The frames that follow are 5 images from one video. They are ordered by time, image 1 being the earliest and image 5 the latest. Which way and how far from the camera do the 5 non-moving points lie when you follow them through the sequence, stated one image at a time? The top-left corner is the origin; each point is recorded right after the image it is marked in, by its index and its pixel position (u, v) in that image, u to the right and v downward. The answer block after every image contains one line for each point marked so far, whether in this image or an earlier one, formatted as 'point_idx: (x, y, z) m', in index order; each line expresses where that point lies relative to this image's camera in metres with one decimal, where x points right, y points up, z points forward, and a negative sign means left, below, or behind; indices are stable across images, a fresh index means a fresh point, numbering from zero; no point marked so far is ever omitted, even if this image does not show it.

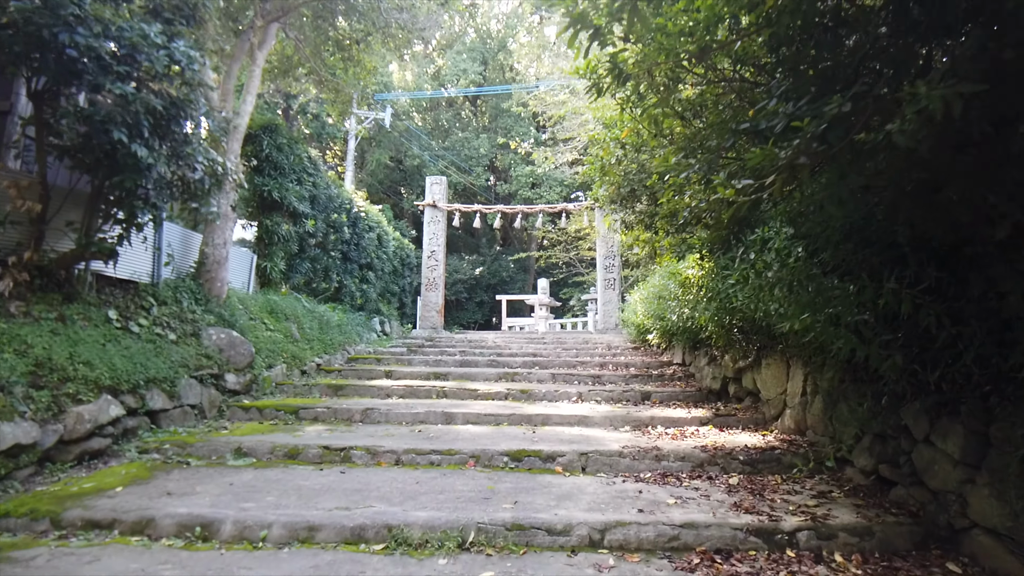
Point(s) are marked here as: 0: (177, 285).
0: (-2.7, 0.0, +5.3) m
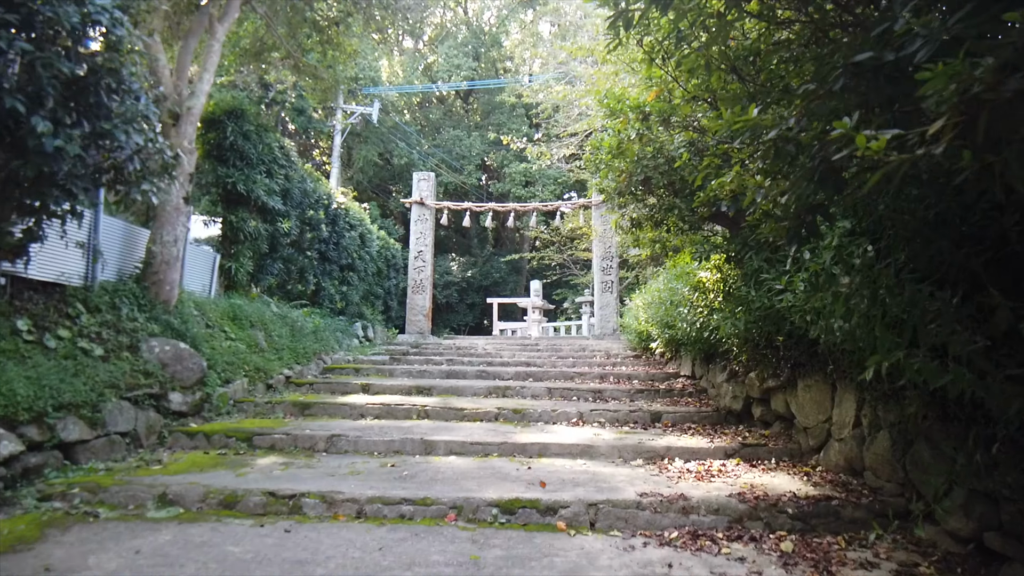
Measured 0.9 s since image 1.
0: (-2.8, 0.0, +4.6) m
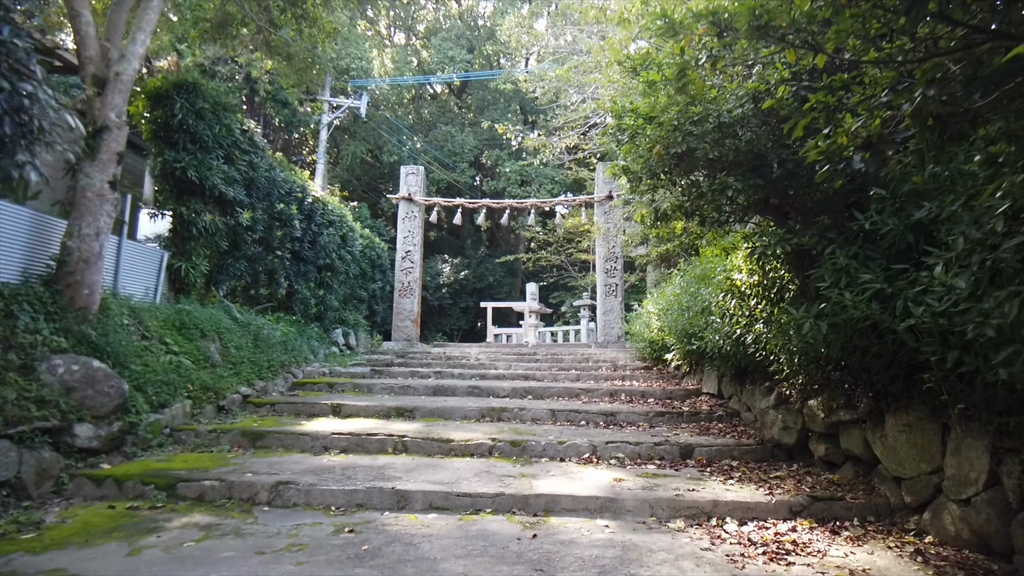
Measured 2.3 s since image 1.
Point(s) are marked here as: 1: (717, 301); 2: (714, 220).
0: (-2.8, 0.0, +3.7) m
1: (+1.5, -0.1, +4.8) m
2: (+1.1, +0.4, +3.5) m
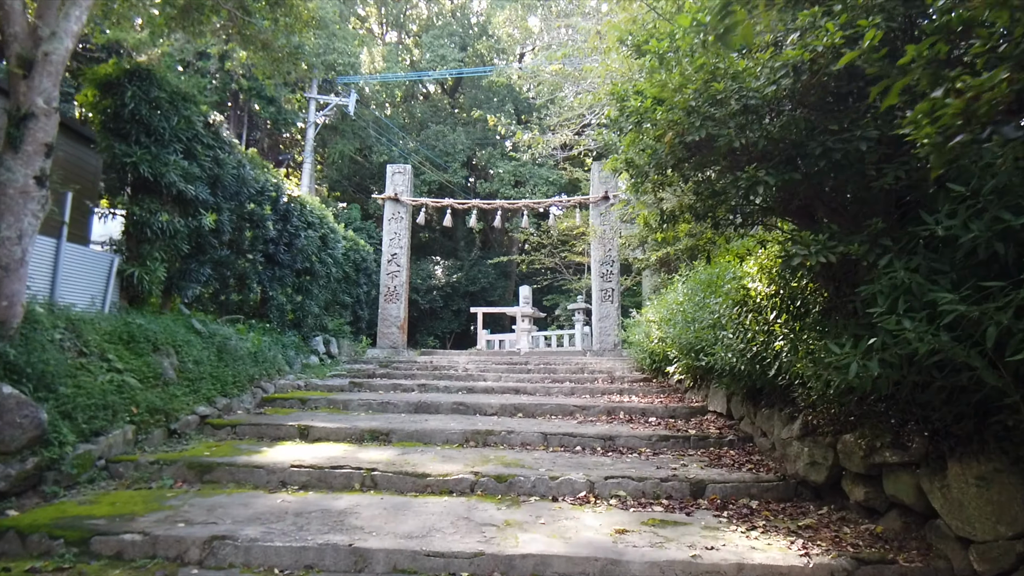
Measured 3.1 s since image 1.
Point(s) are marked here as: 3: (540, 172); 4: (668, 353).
0: (-2.9, -0.1, +3.1) m
1: (+1.4, -0.2, +4.2) m
2: (+1.0, +0.3, +3.0) m
3: (+0.8, +3.3, +18.3) m
4: (+1.5, -0.6, +6.3) m
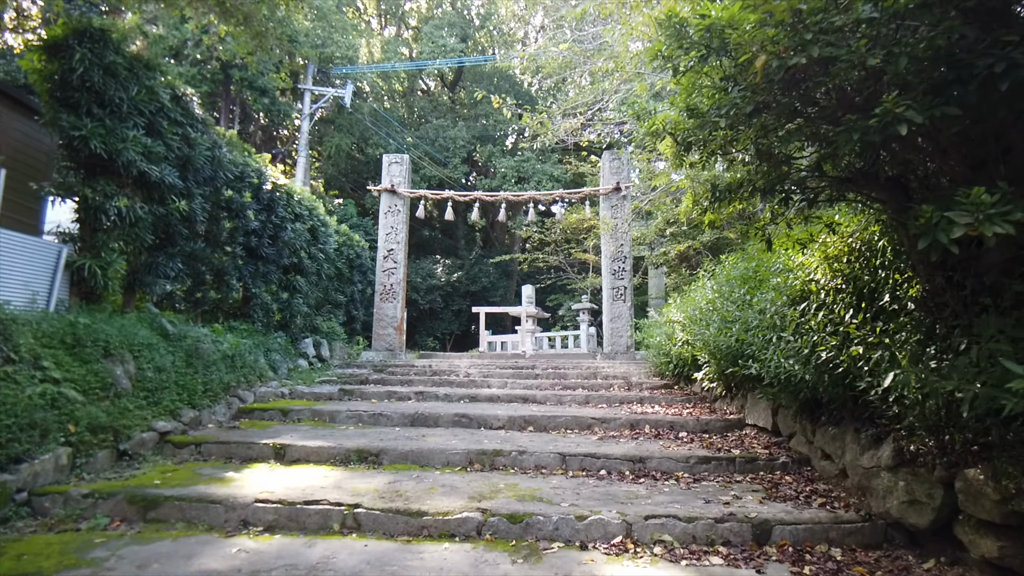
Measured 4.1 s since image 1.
0: (-2.8, -0.1, +2.4) m
1: (+1.5, -0.1, +3.6) m
2: (+1.1, +0.3, +2.3) m
3: (+0.8, +3.3, +17.6) m
4: (+1.6, -0.6, +5.6) m
